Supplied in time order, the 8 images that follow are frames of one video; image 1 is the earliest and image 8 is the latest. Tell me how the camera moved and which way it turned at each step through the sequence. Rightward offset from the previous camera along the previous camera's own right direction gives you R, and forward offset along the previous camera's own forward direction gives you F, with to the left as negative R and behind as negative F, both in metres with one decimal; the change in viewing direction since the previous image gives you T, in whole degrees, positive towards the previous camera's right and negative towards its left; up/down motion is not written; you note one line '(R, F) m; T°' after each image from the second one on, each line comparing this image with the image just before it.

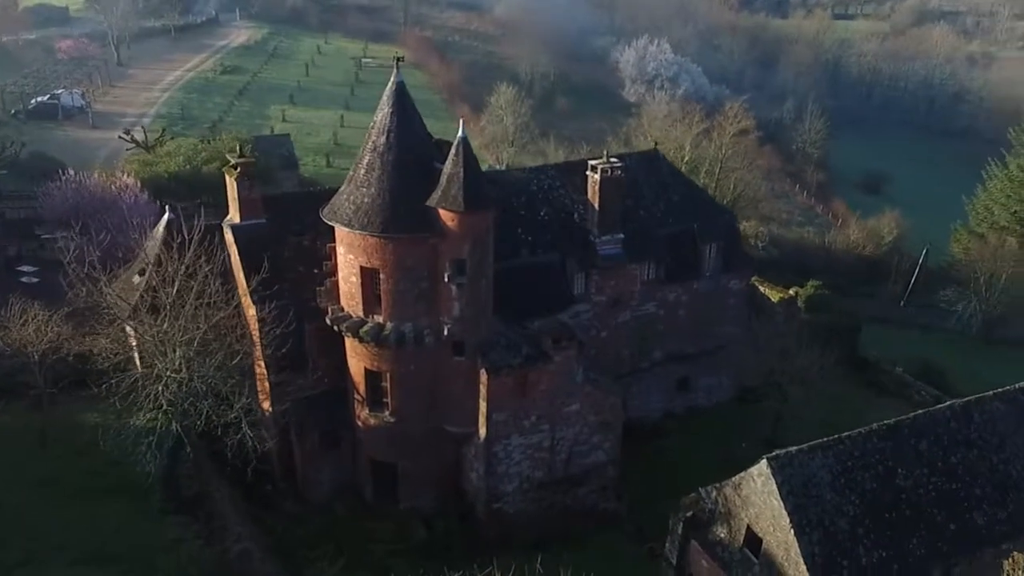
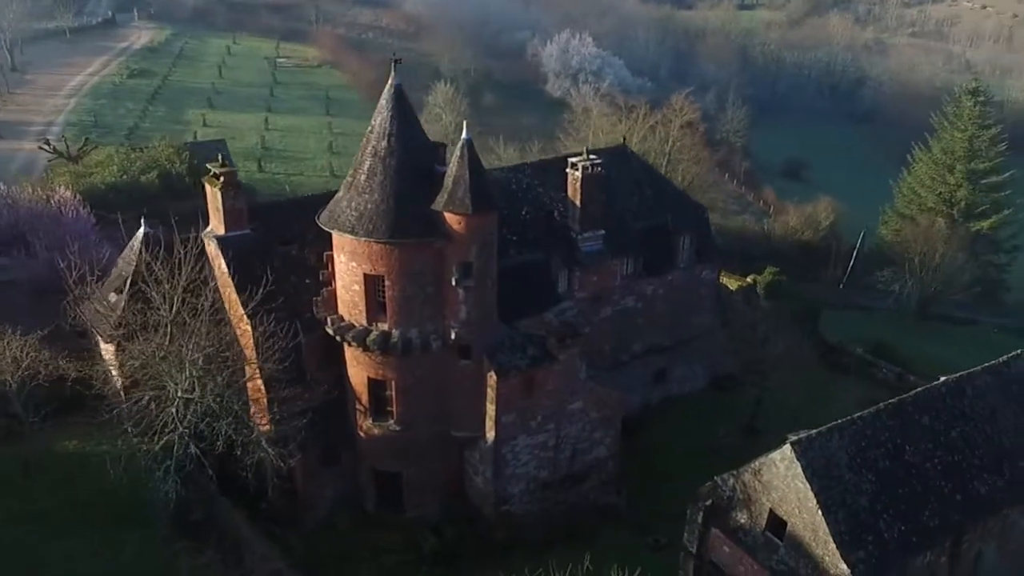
(-3.0, +0.3) m; +6°
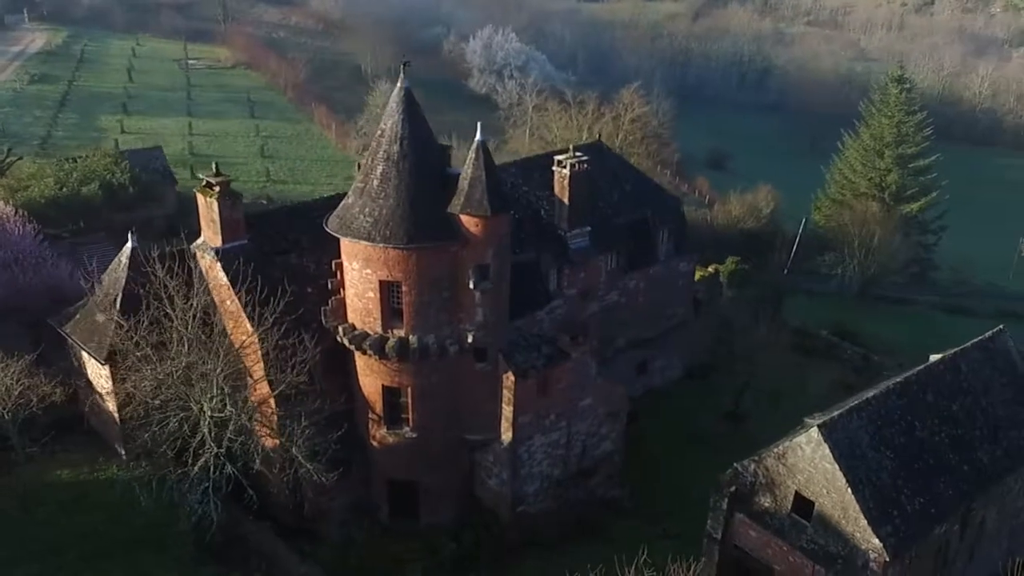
(-3.4, +0.2) m; +6°
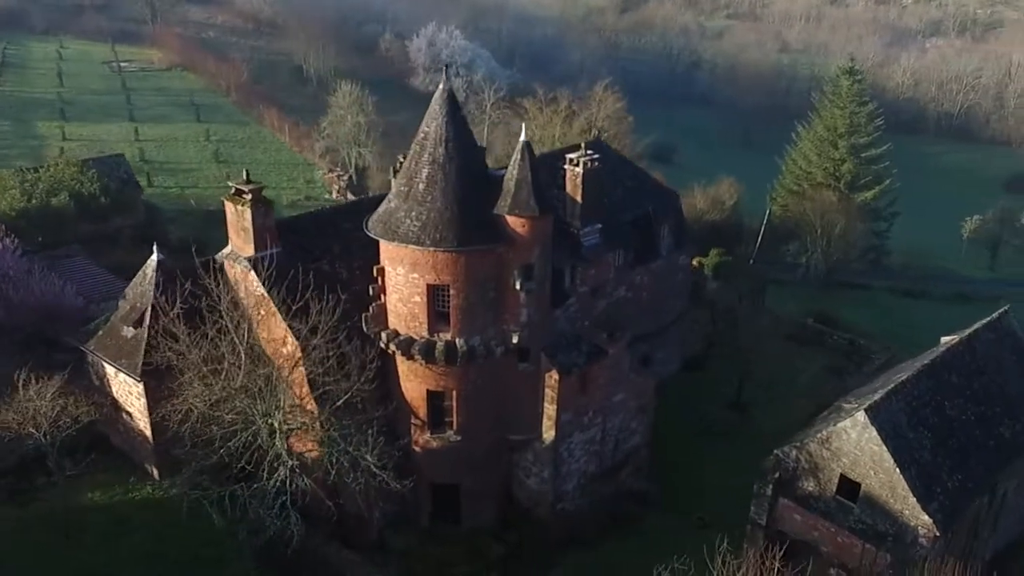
(-3.7, 0.0) m; +5°
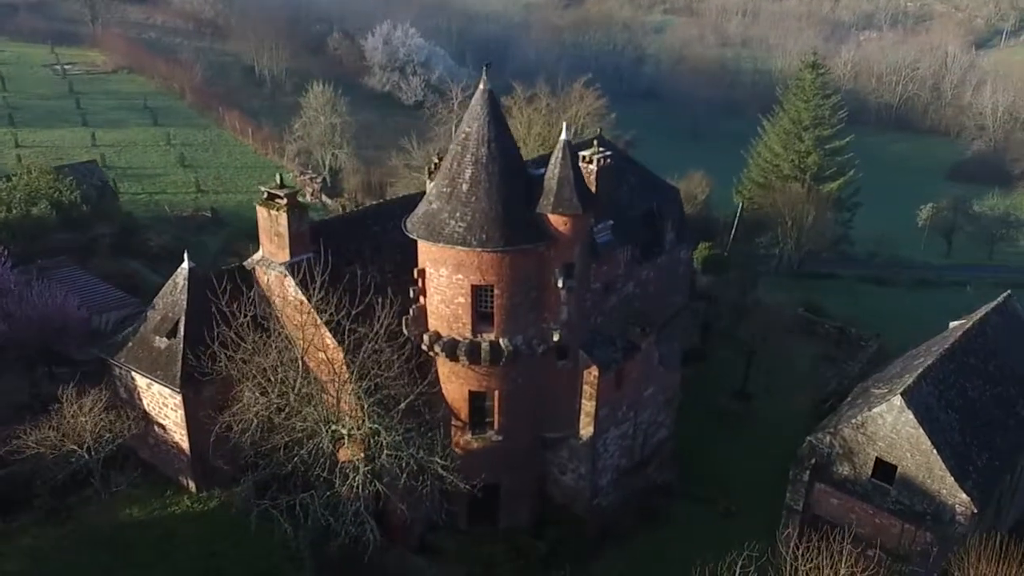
(-3.1, 0.0) m; +4°
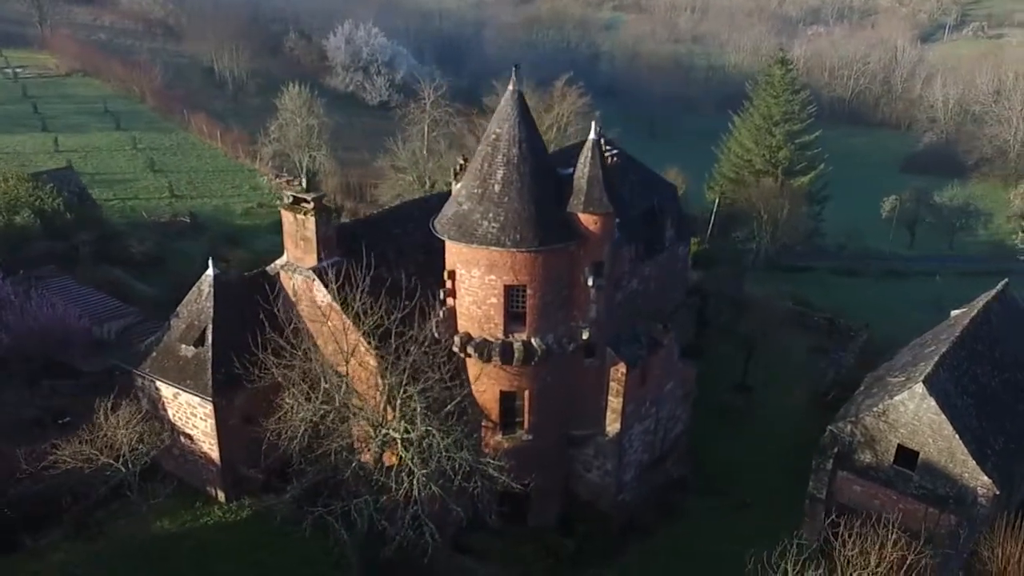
(-2.5, 0.0) m; +3°
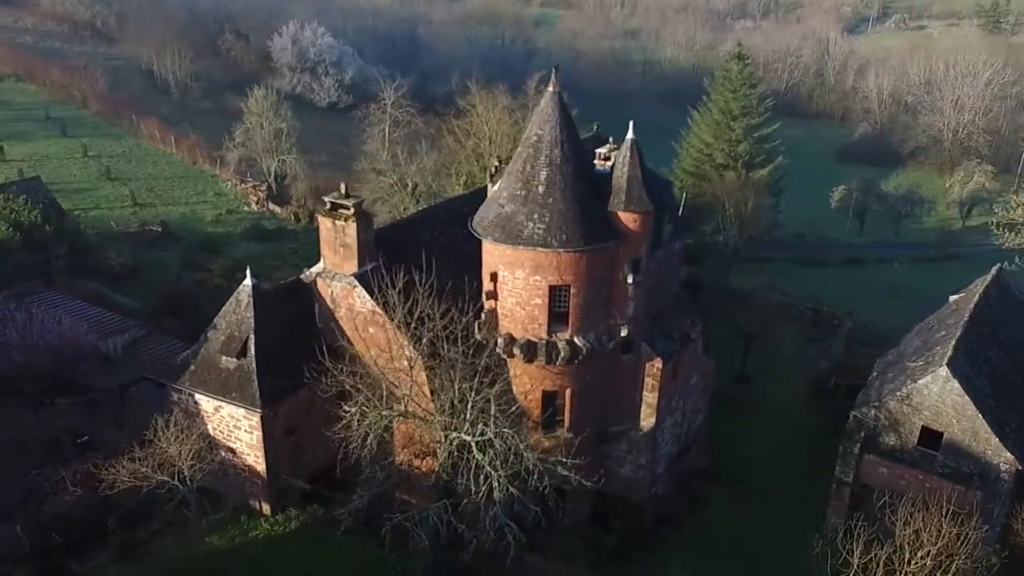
(-3.5, 0.0) m; +5°
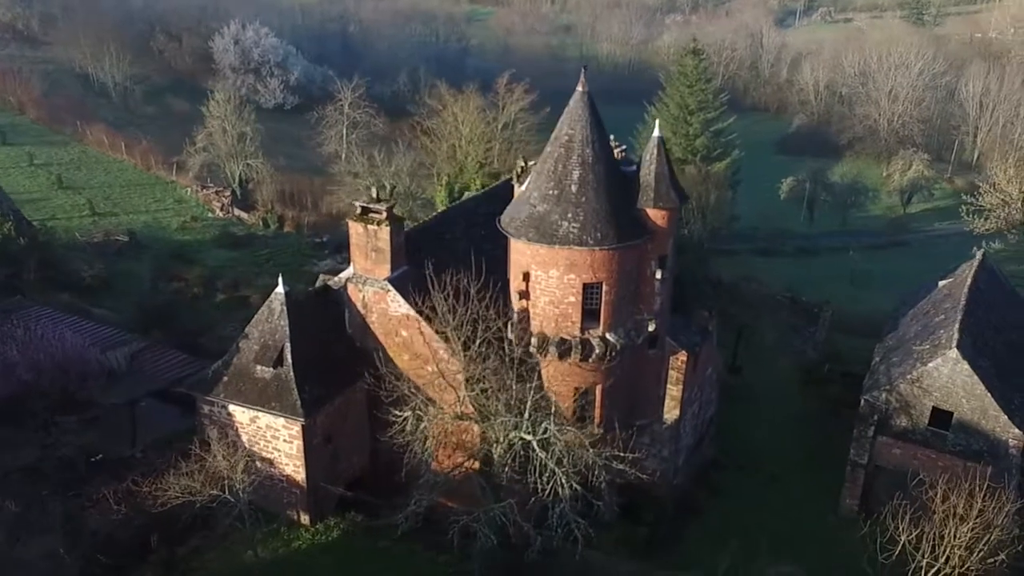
(-3.2, 0.0) m; +4°
